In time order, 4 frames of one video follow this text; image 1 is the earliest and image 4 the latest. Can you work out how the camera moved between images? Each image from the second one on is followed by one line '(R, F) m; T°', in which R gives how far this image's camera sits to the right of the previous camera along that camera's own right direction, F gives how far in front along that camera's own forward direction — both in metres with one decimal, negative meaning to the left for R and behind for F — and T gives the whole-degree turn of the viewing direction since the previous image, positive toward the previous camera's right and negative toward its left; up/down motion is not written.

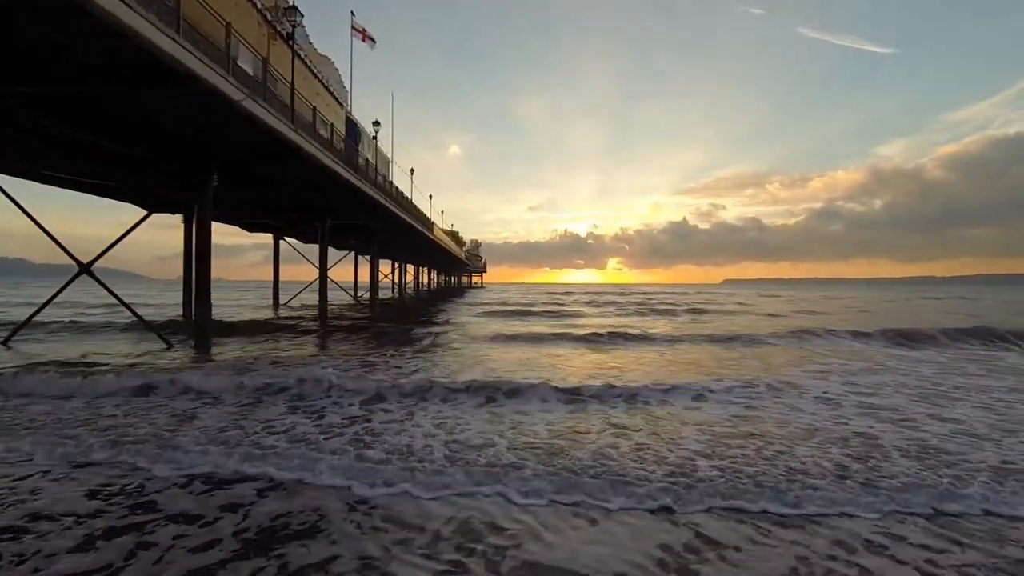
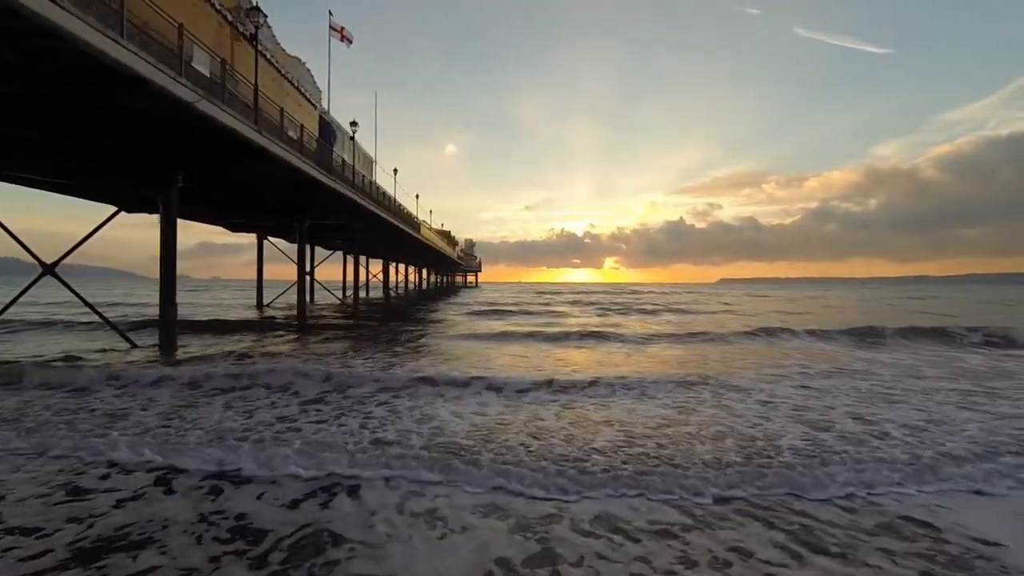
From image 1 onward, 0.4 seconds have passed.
(+0.8, 0.0) m; 0°
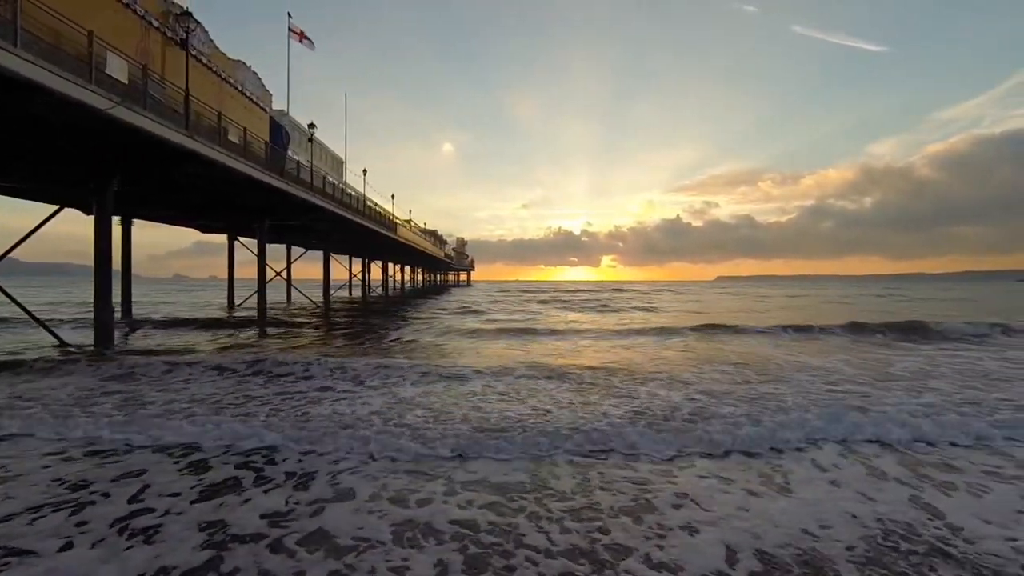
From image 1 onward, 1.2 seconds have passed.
(+1.7, -0.1) m; 0°
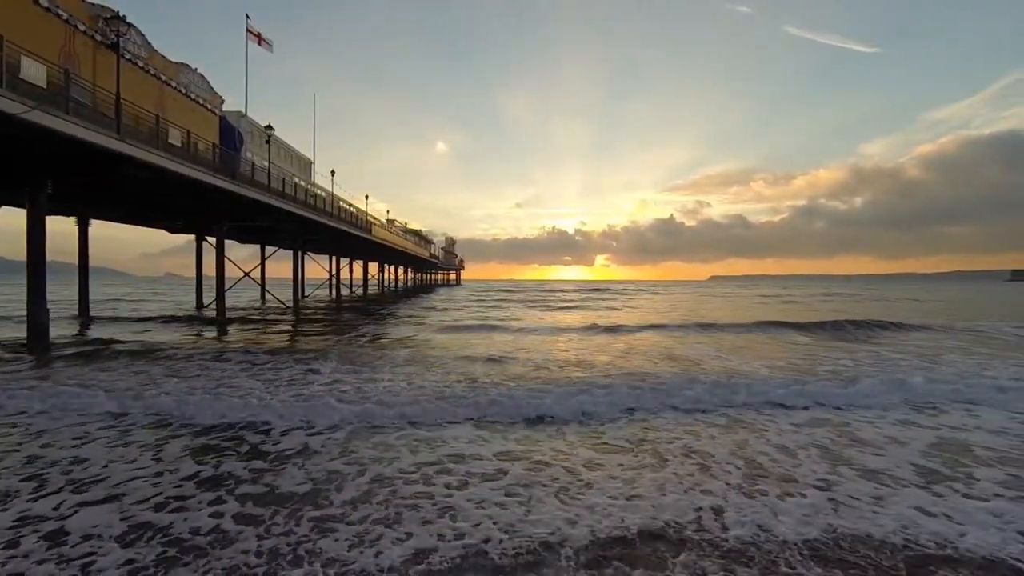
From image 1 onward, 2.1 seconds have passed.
(+1.7, -0.2) m; 0°
